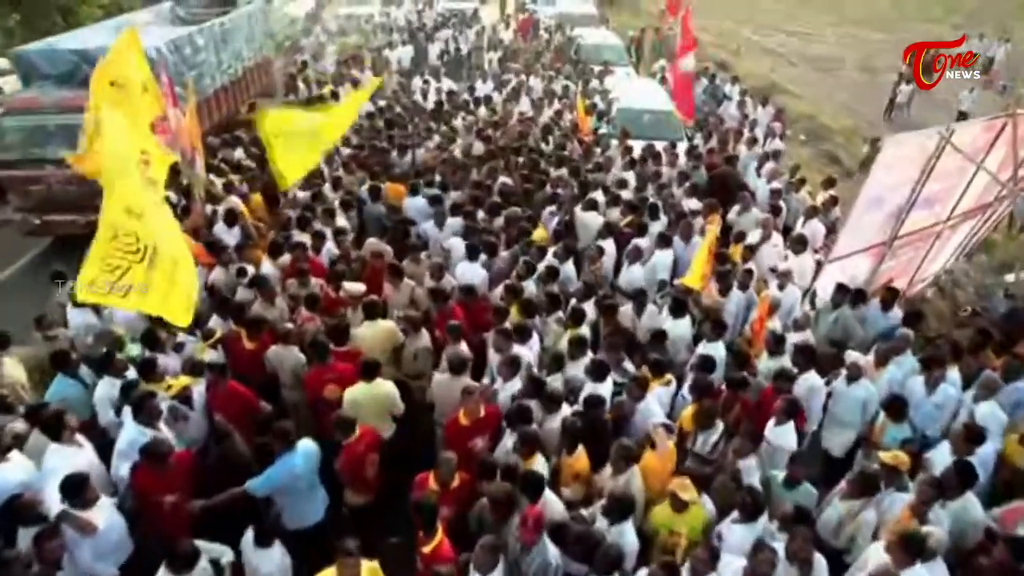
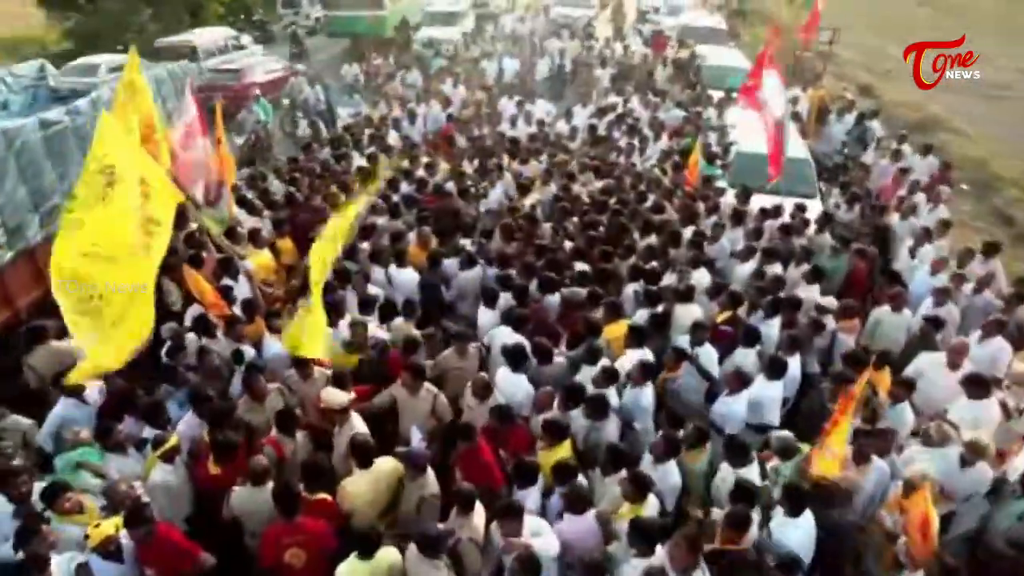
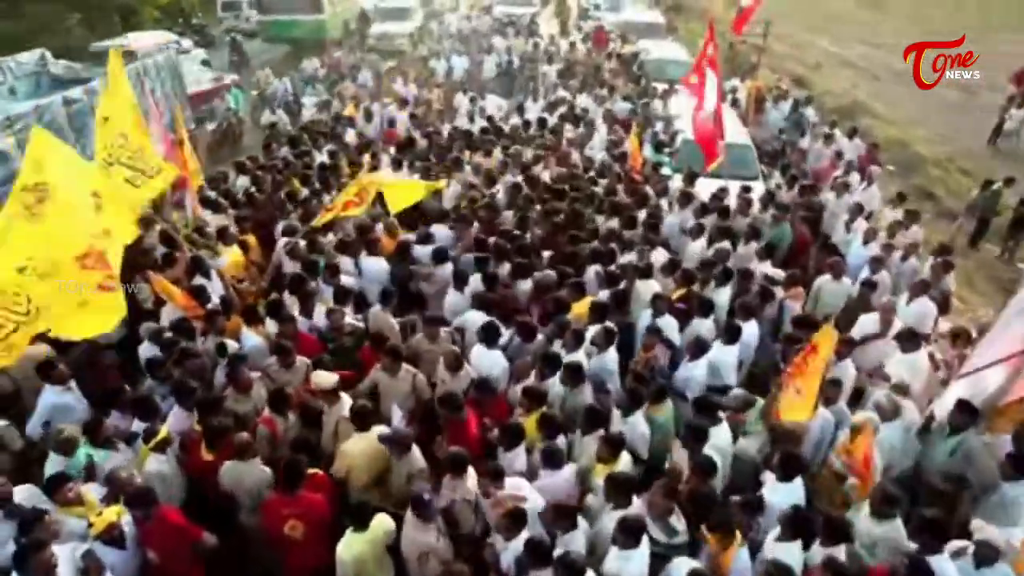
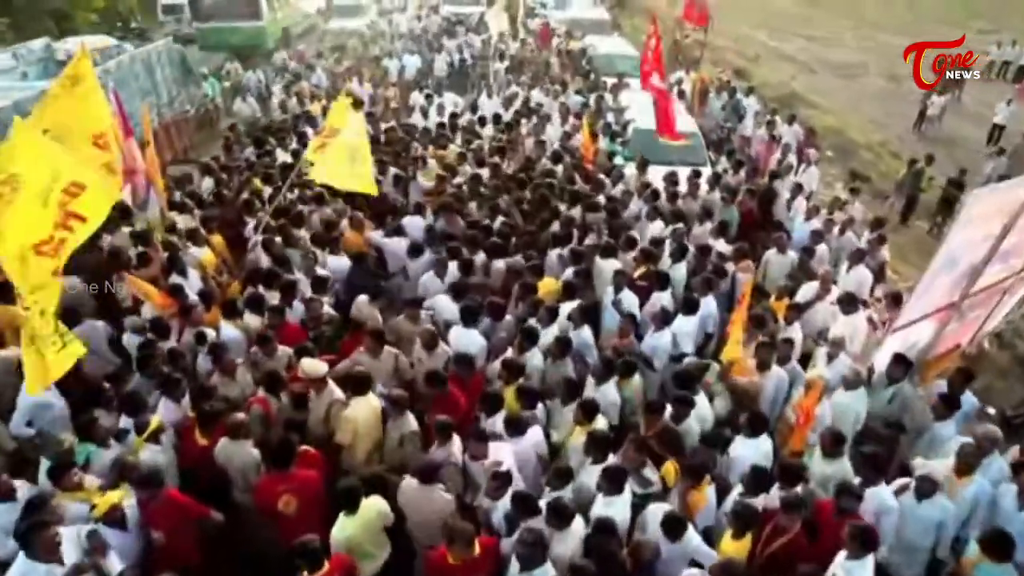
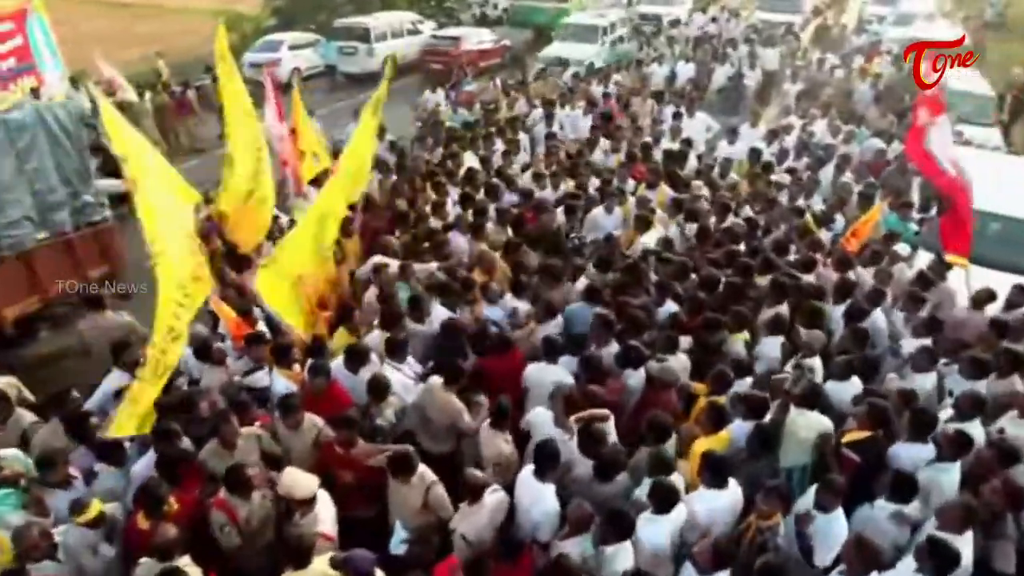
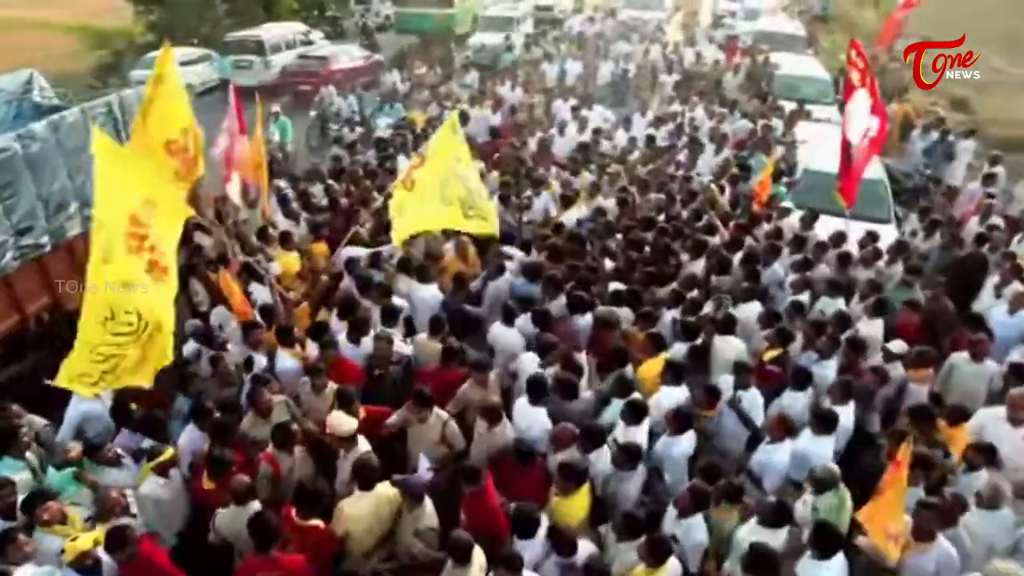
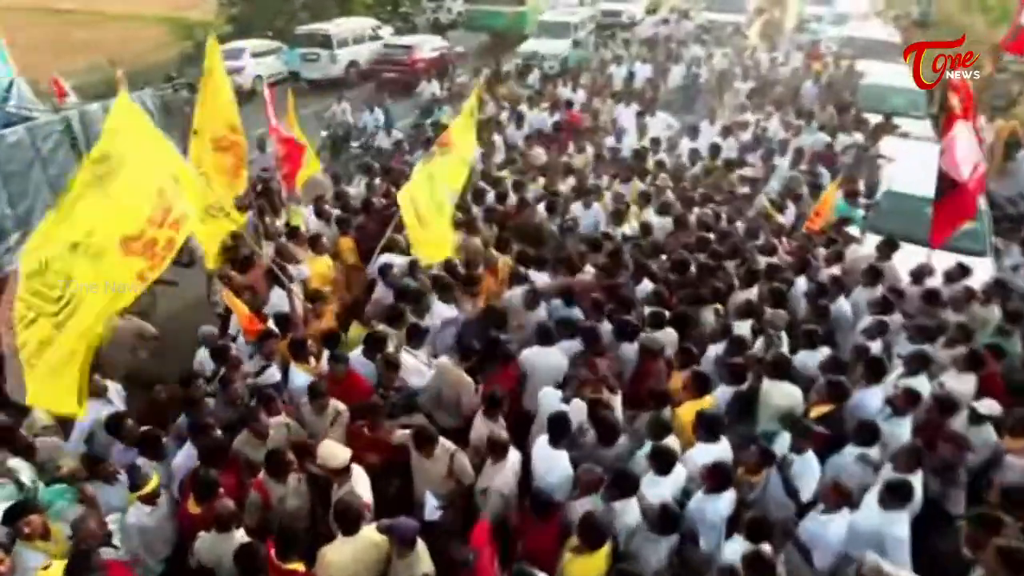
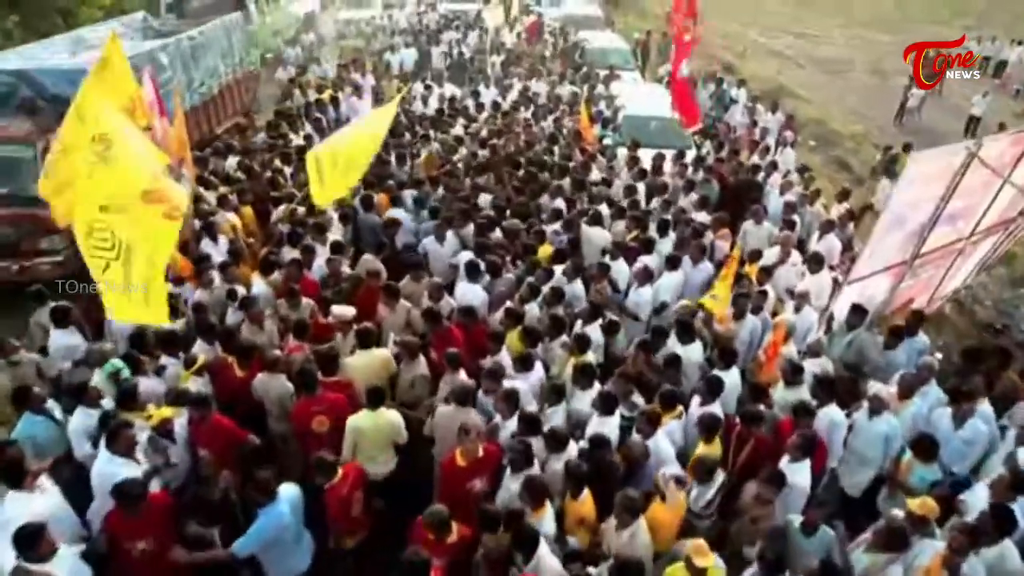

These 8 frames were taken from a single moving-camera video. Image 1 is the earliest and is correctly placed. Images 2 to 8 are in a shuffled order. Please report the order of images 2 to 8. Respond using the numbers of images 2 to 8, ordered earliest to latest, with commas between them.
8, 4, 3, 2, 6, 7, 5
